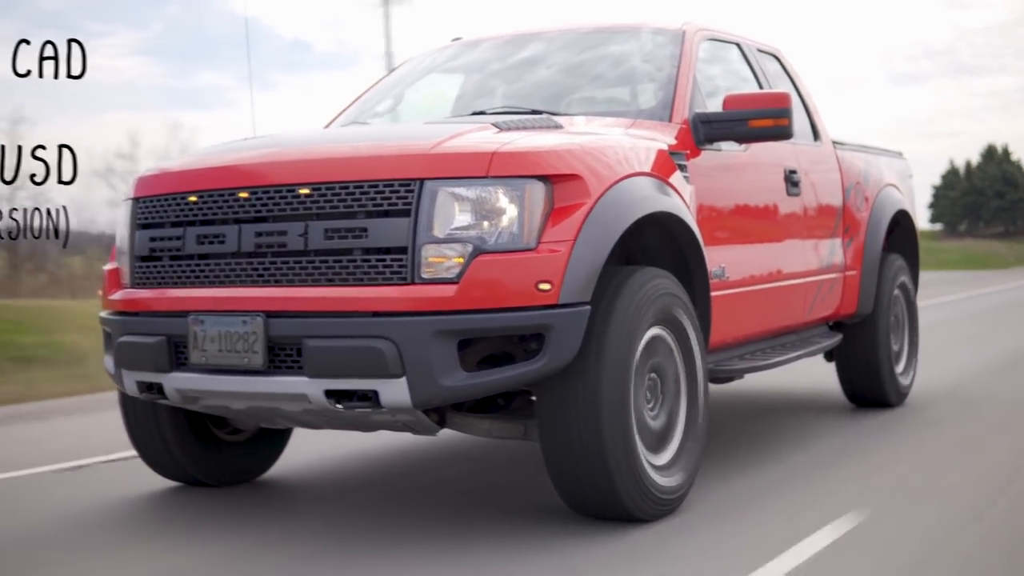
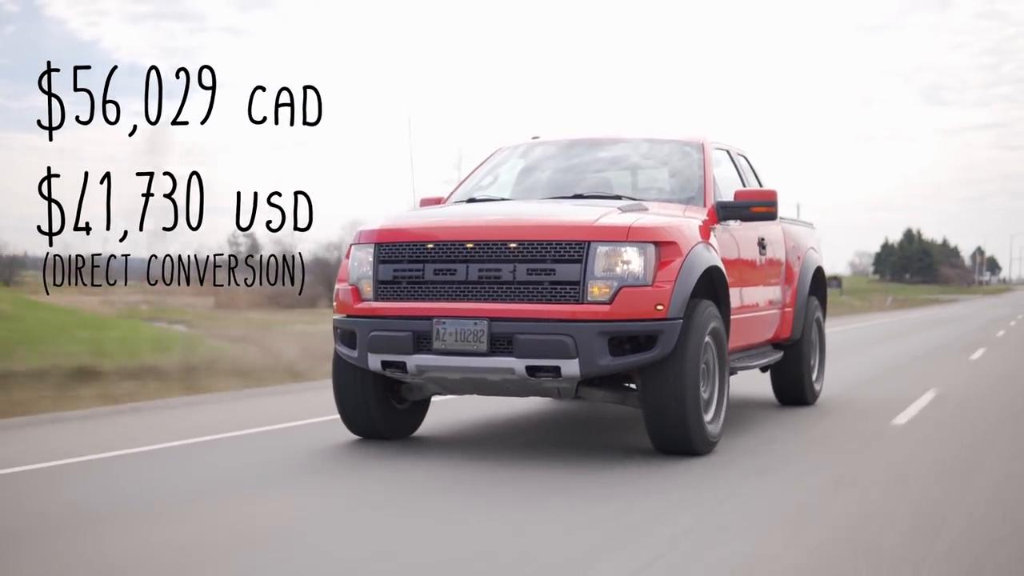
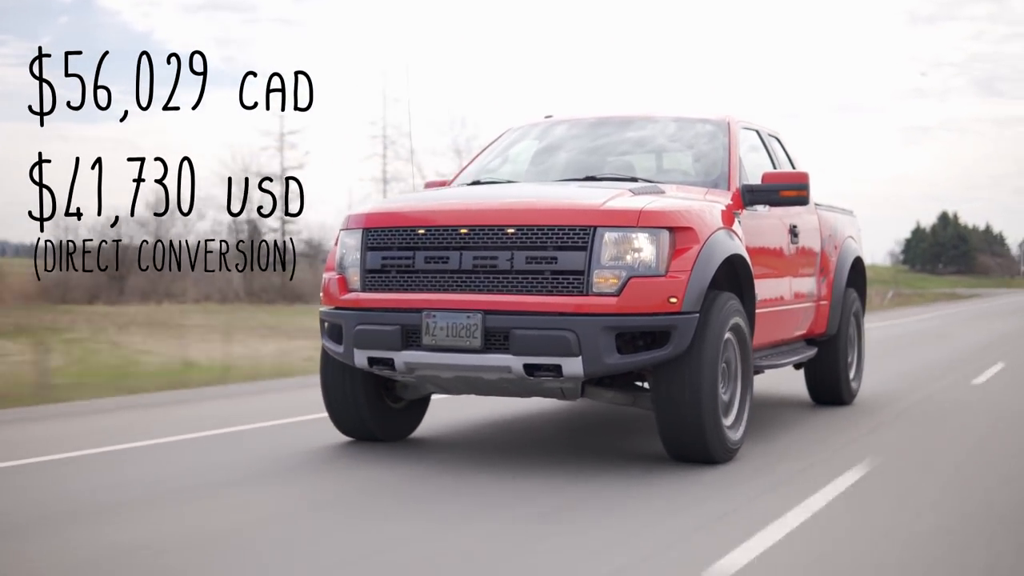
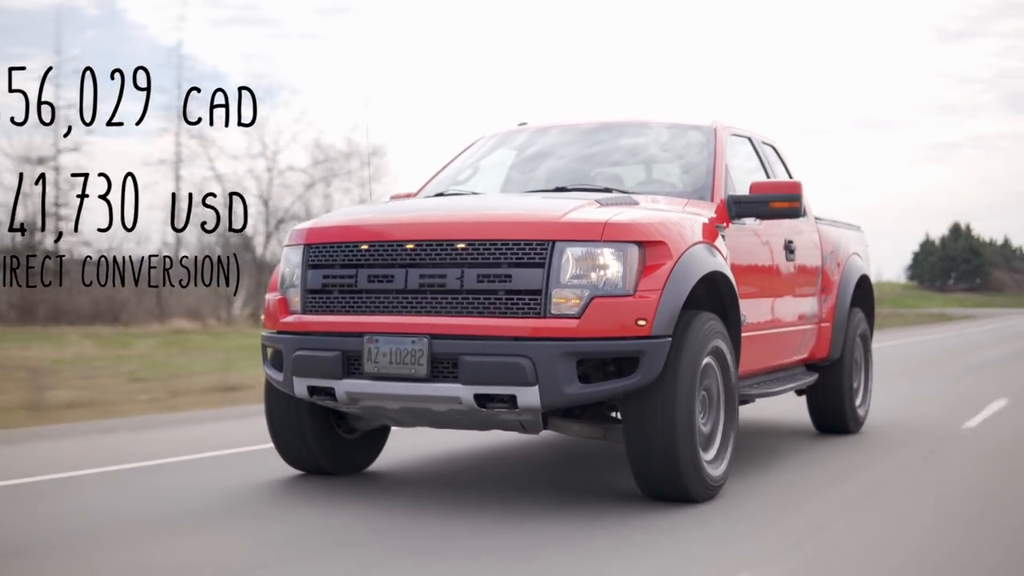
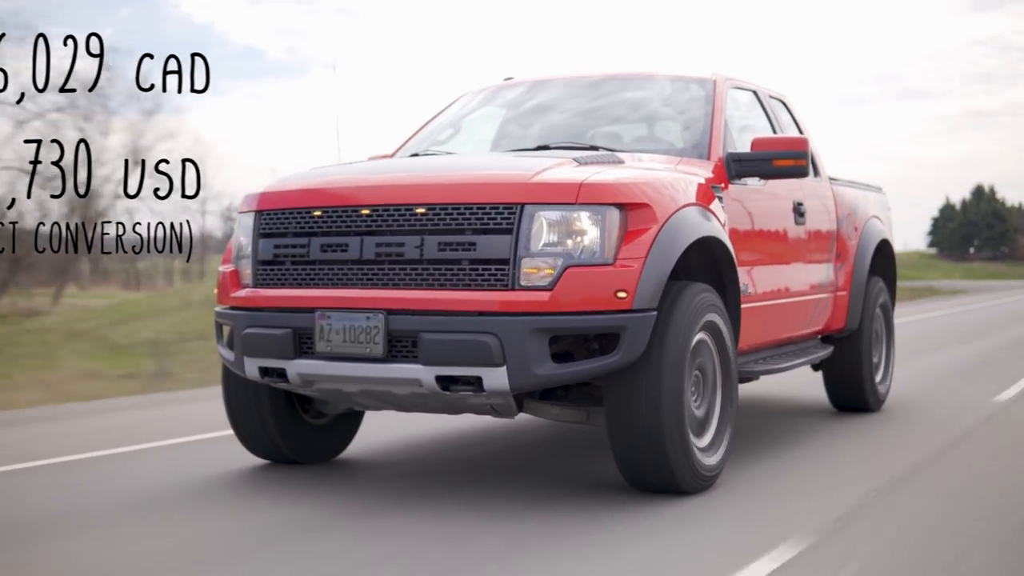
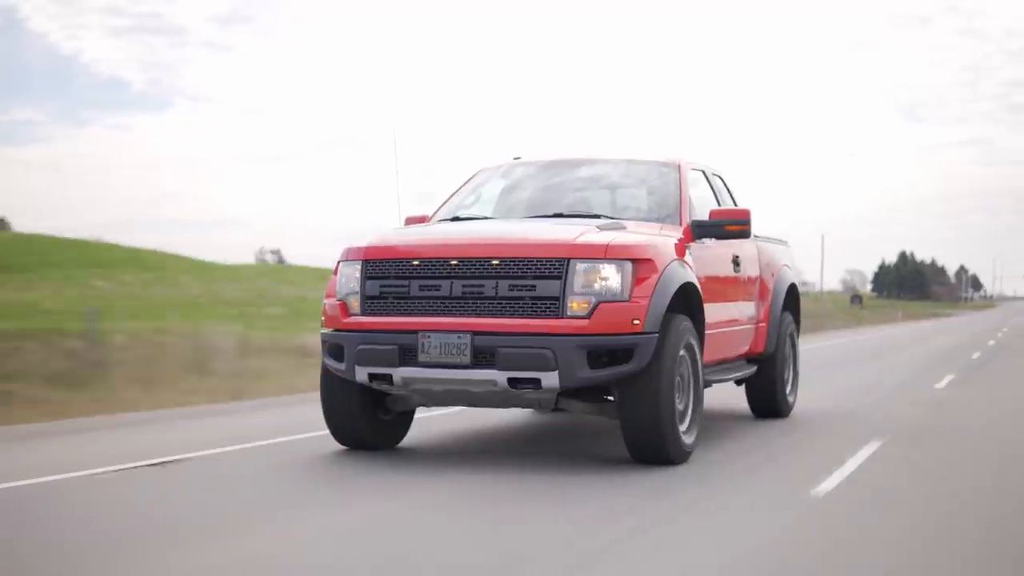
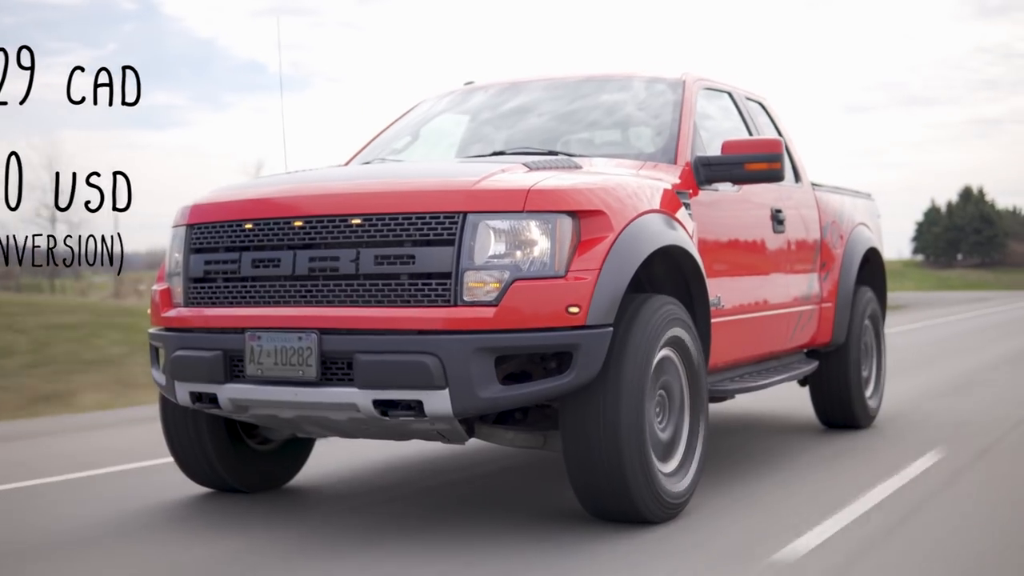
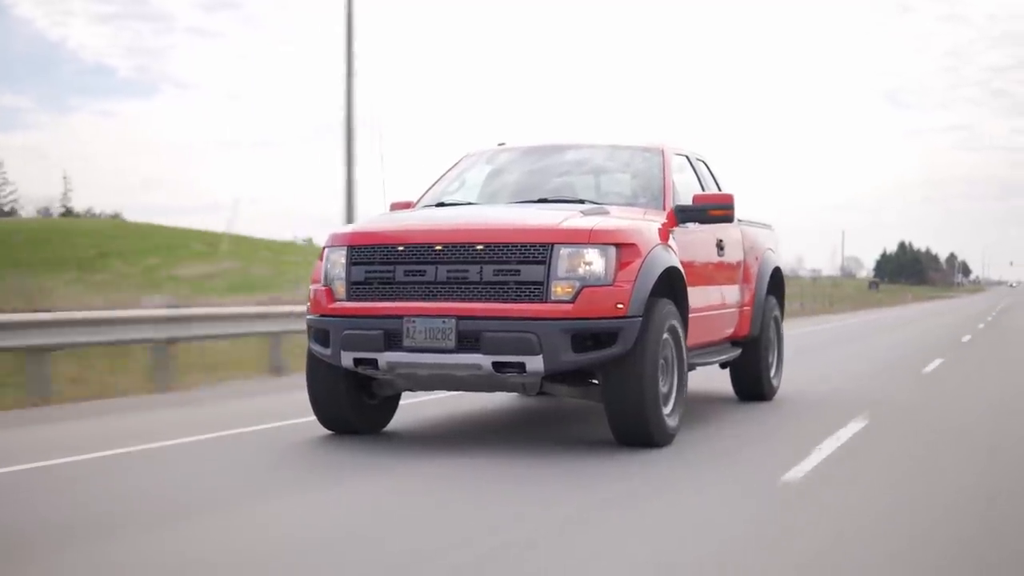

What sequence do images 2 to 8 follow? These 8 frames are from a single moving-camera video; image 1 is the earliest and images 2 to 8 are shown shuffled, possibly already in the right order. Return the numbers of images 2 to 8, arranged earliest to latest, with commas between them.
7, 5, 4, 3, 2, 6, 8
